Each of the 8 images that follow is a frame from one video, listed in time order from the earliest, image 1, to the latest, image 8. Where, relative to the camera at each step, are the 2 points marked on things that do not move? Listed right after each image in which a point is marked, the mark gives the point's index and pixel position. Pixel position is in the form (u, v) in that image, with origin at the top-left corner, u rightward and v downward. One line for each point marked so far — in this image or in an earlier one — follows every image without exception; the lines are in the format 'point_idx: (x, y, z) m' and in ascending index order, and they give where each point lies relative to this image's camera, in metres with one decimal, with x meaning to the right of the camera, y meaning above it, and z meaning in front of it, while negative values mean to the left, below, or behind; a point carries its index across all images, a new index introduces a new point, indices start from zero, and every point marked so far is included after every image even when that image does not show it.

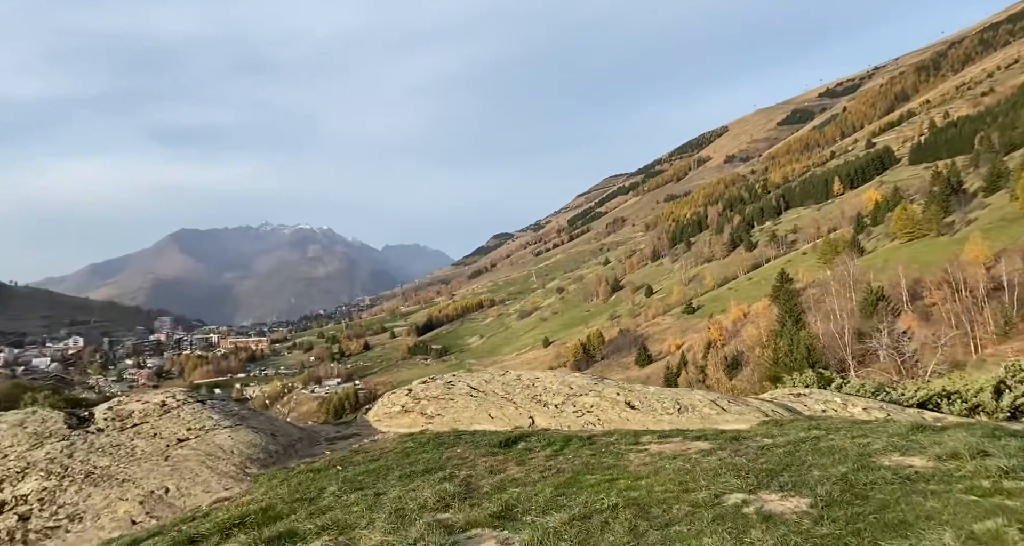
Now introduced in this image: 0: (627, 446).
0: (+1.1, -1.7, +6.9) m
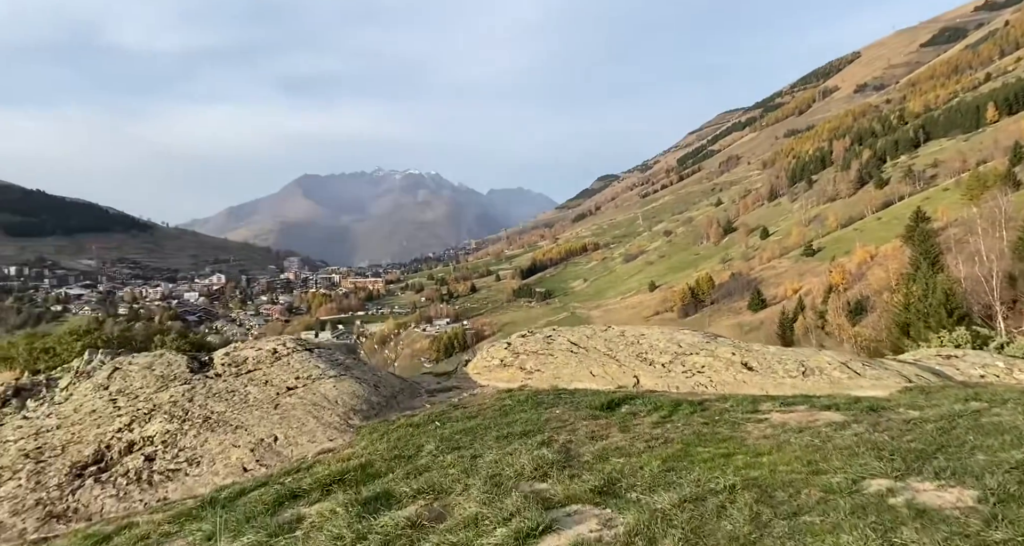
0: (+2.1, -1.3, +6.2) m
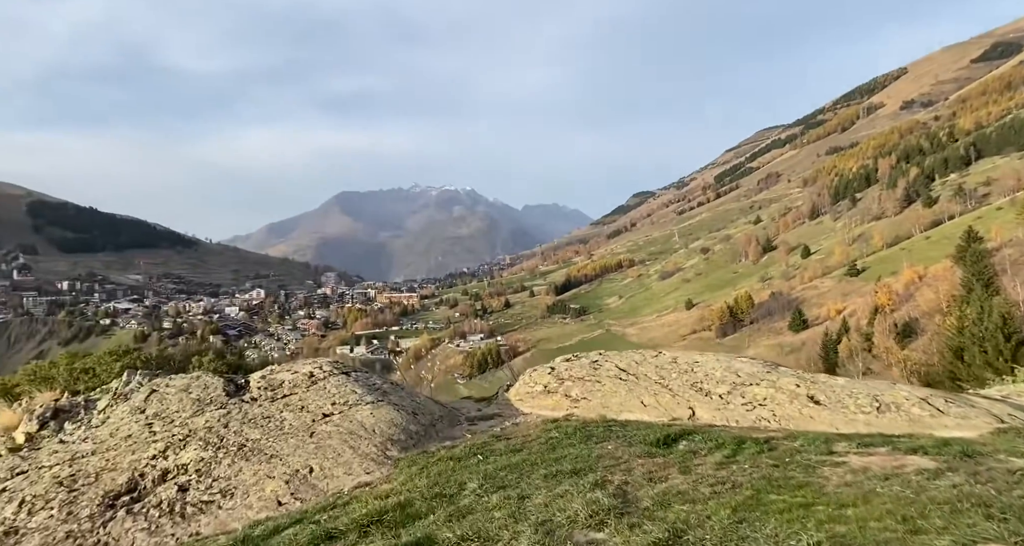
0: (+2.5, -1.5, +5.6) m
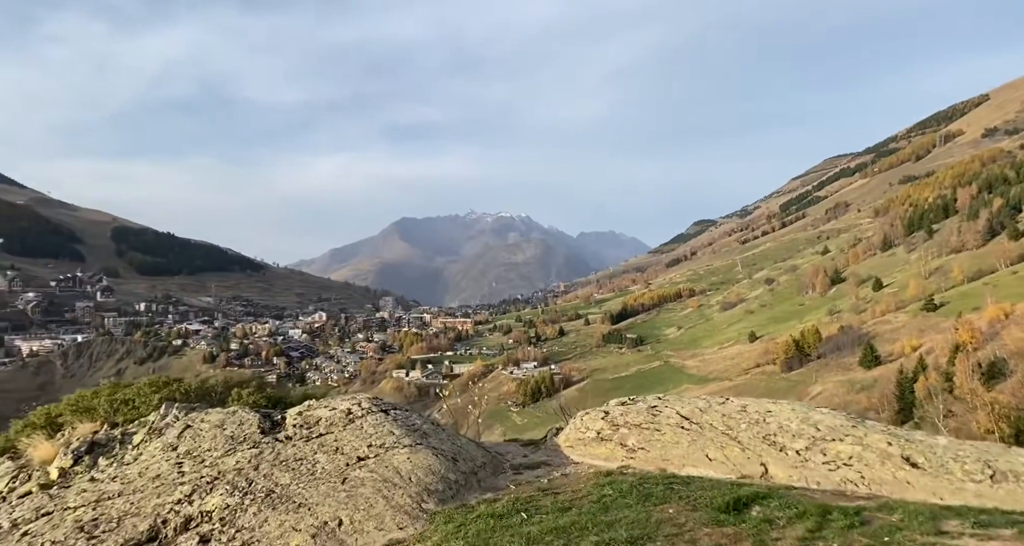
0: (+2.8, -1.8, +4.8) m
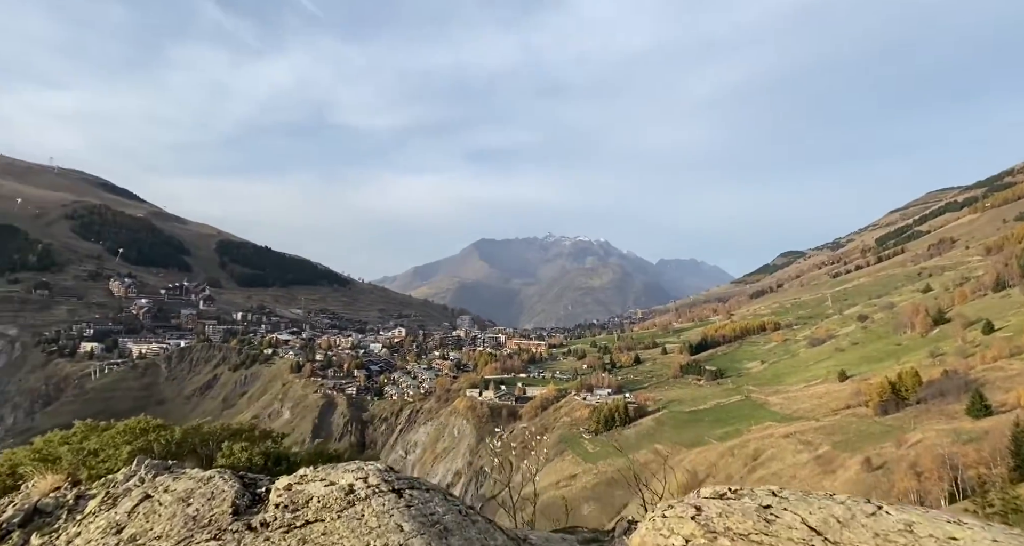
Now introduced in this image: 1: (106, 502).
0: (+2.9, -2.2, +2.3) m
1: (-3.7, -2.0, +6.2) m
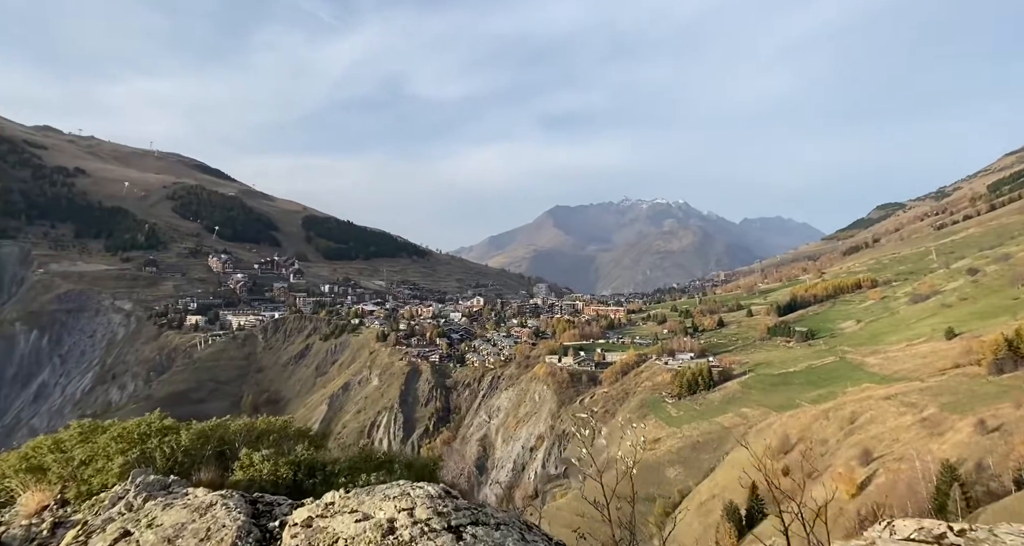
0: (+4.4, -1.5, +1.3) m
1: (-1.7, -1.4, +5.9) m
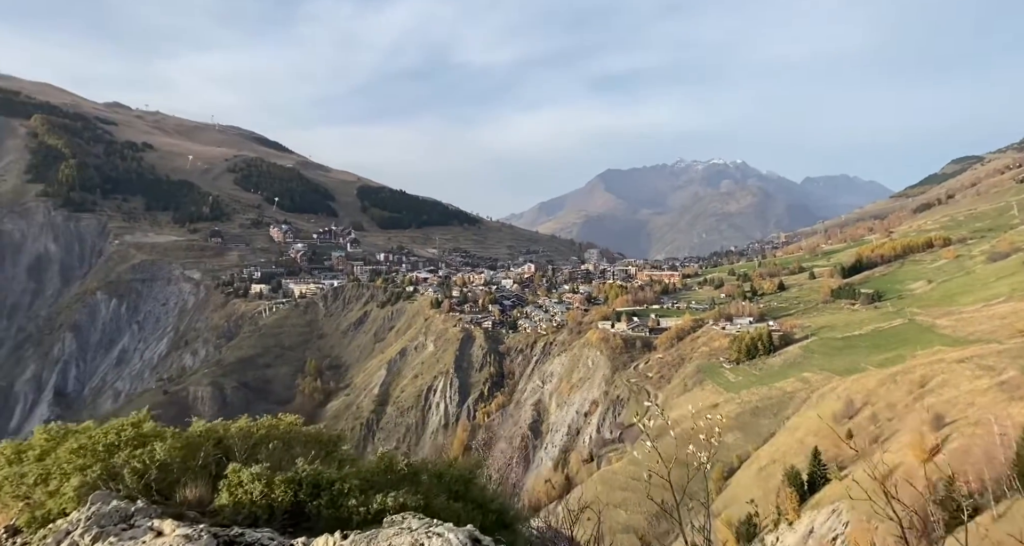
0: (+5.3, -1.0, +0.7) m
1: (-0.5, -0.7, +5.8) m
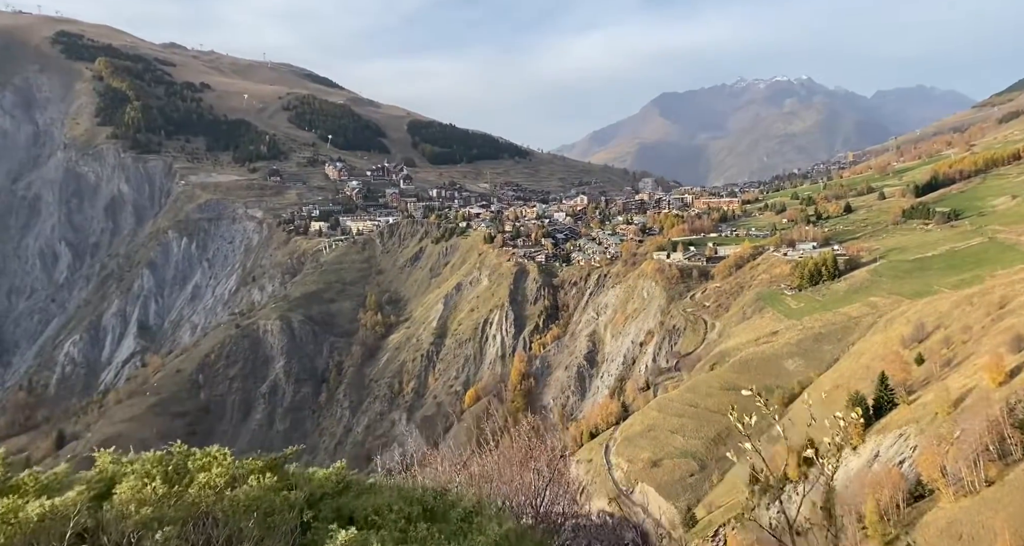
0: (+6.4, +0.1, -0.7) m
1: (+1.0, +0.7, +4.8) m
